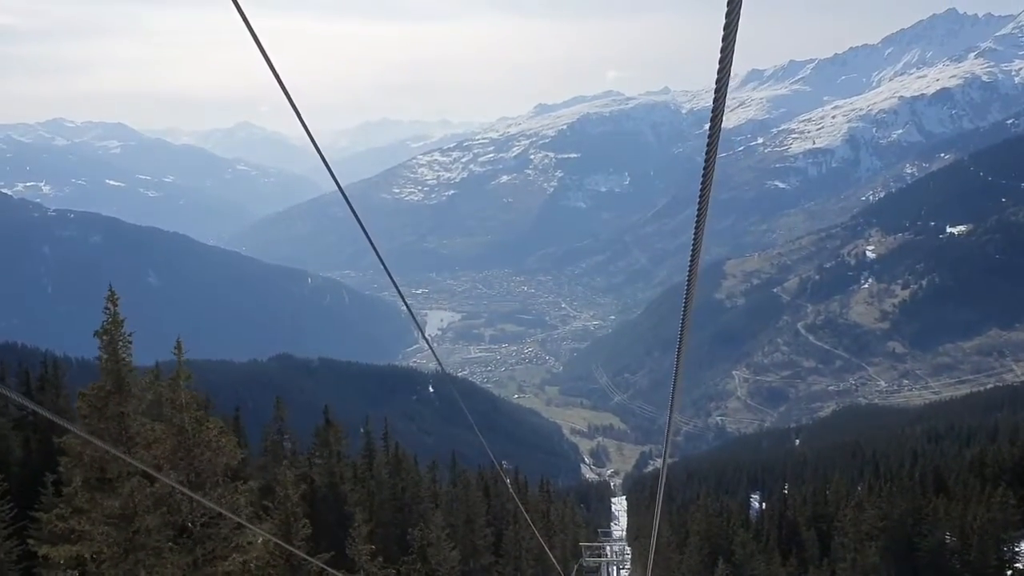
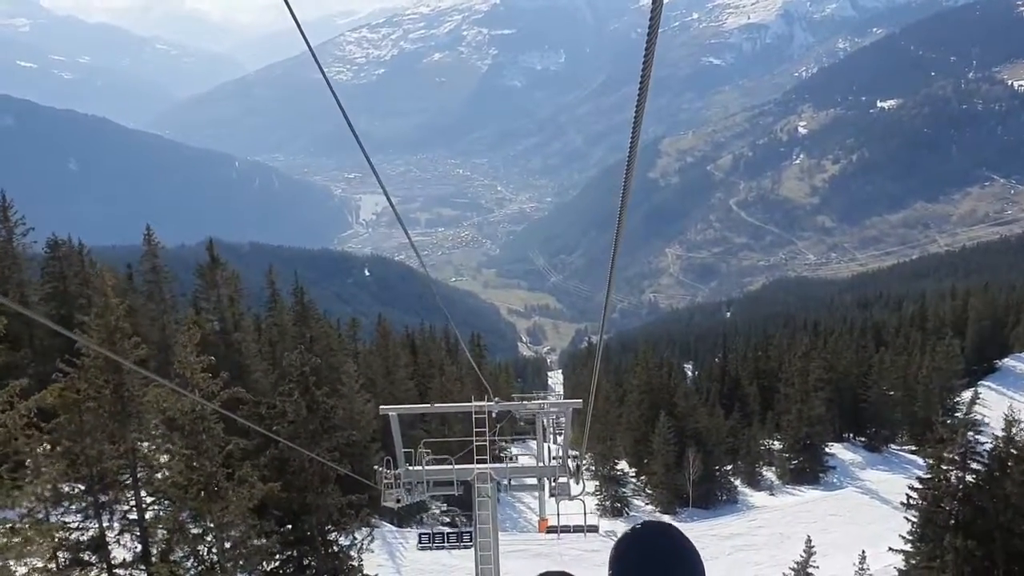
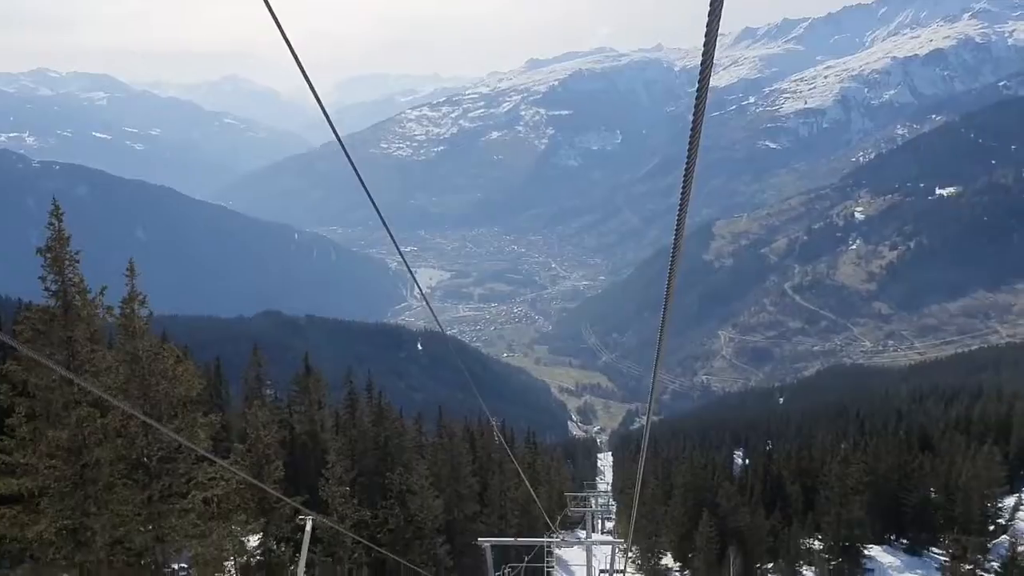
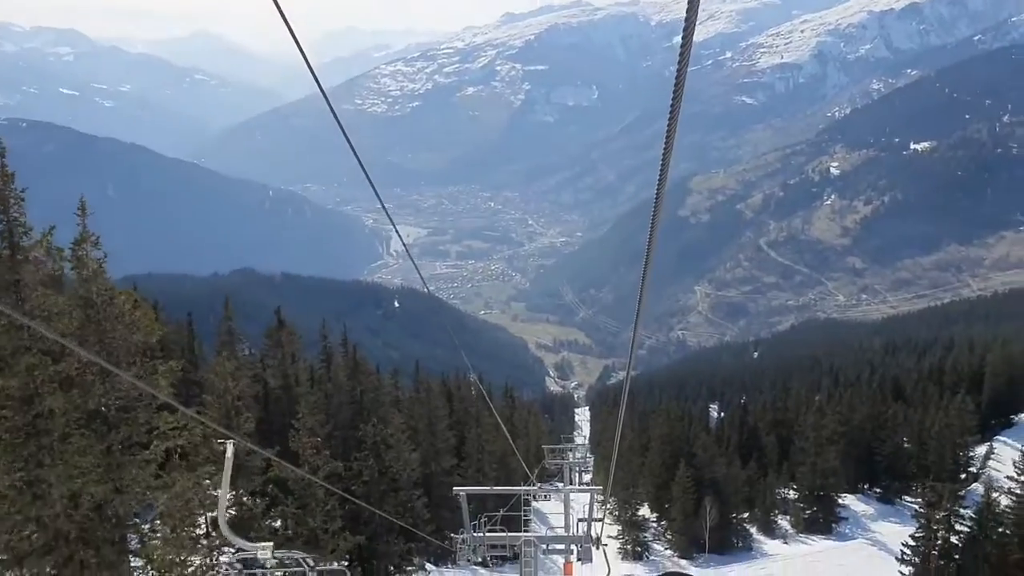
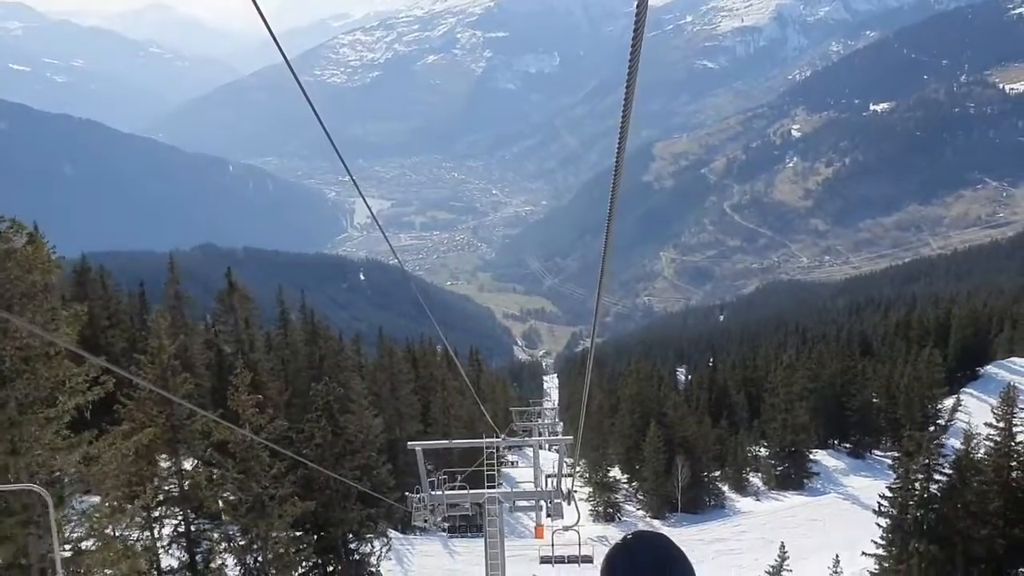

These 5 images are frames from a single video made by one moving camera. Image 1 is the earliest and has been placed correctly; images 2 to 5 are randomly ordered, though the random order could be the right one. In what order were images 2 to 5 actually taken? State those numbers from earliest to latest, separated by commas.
3, 4, 5, 2
